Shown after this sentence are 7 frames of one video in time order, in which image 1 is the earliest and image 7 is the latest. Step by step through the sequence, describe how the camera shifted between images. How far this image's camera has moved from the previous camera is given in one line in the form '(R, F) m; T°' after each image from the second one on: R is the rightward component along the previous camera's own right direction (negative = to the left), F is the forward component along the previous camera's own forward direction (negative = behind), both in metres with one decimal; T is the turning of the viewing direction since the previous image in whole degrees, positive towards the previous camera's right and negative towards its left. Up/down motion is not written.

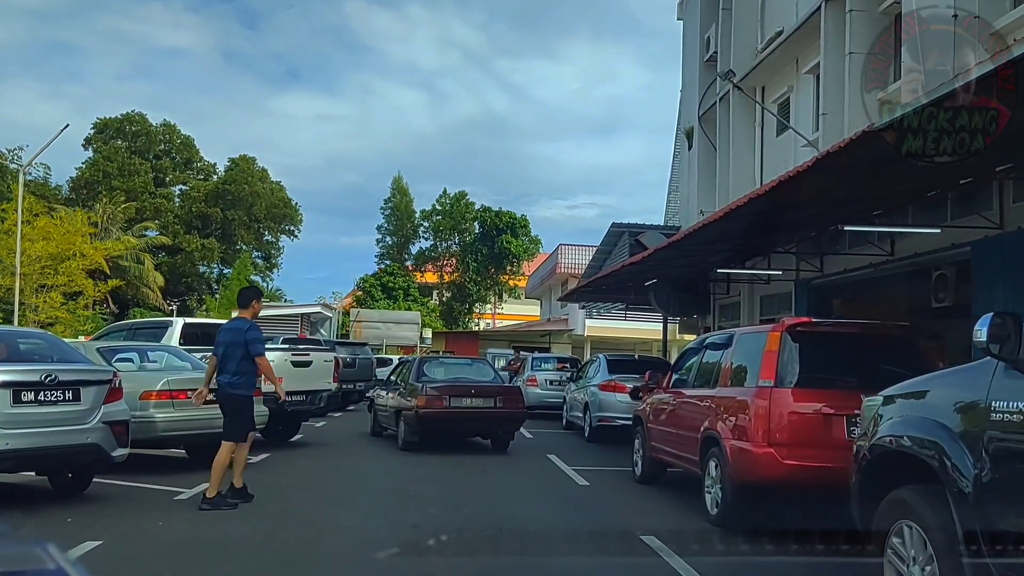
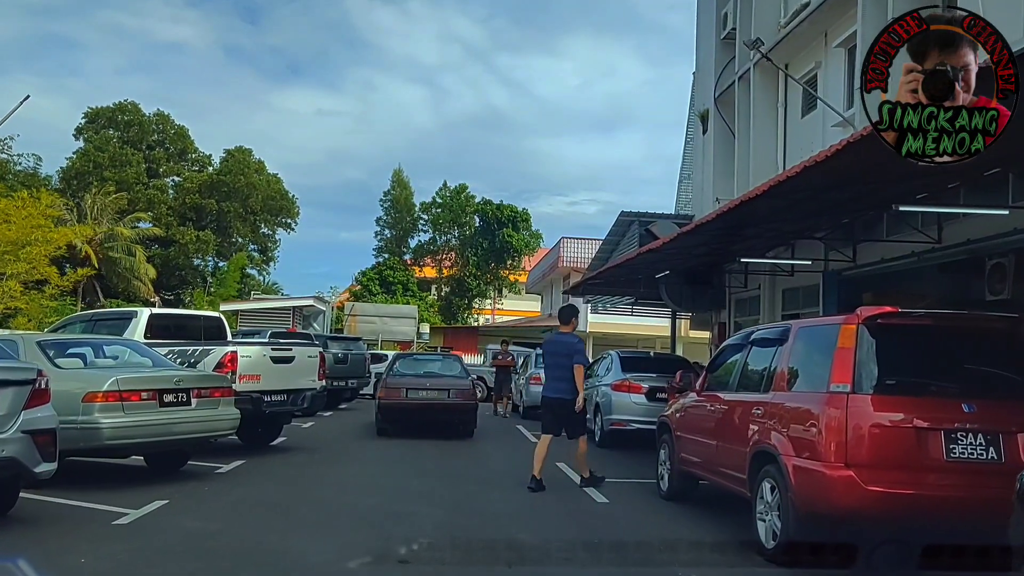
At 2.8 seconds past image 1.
(-0.1, +1.3) m; 0°
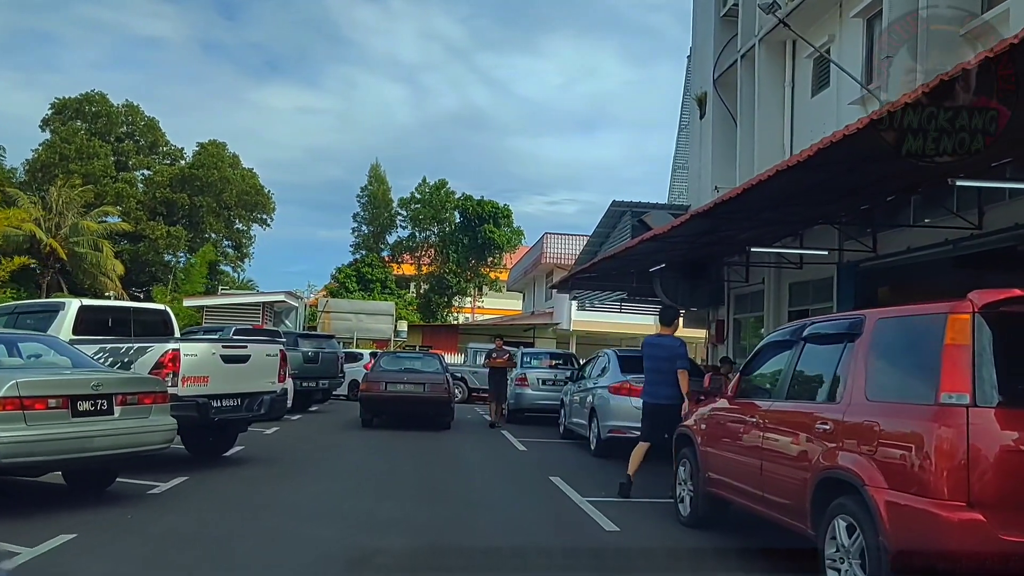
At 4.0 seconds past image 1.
(-0.1, +1.4) m; +1°
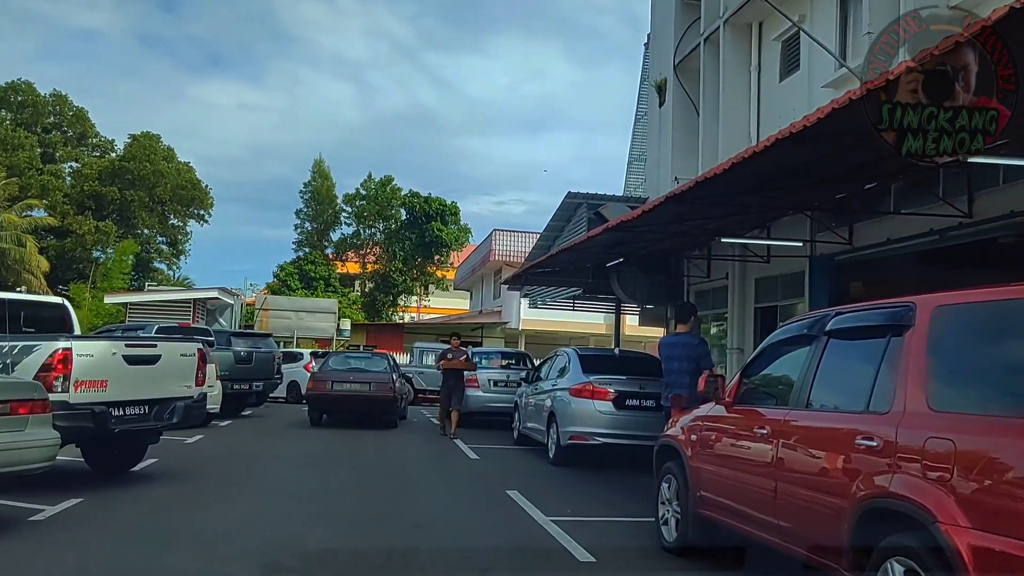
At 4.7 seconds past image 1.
(-0.1, +1.1) m; +4°
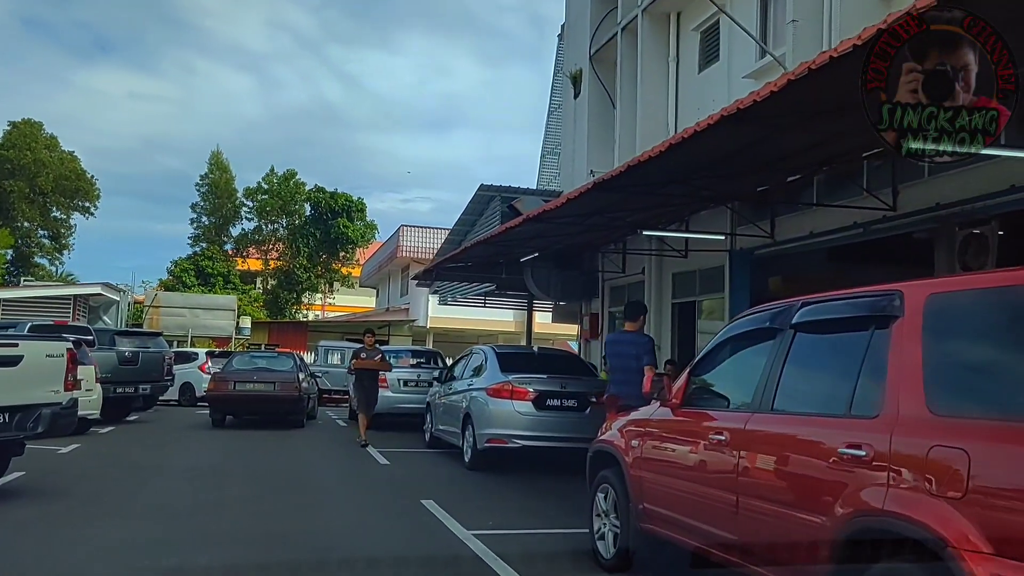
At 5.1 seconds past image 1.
(-0.1, +0.7) m; +6°
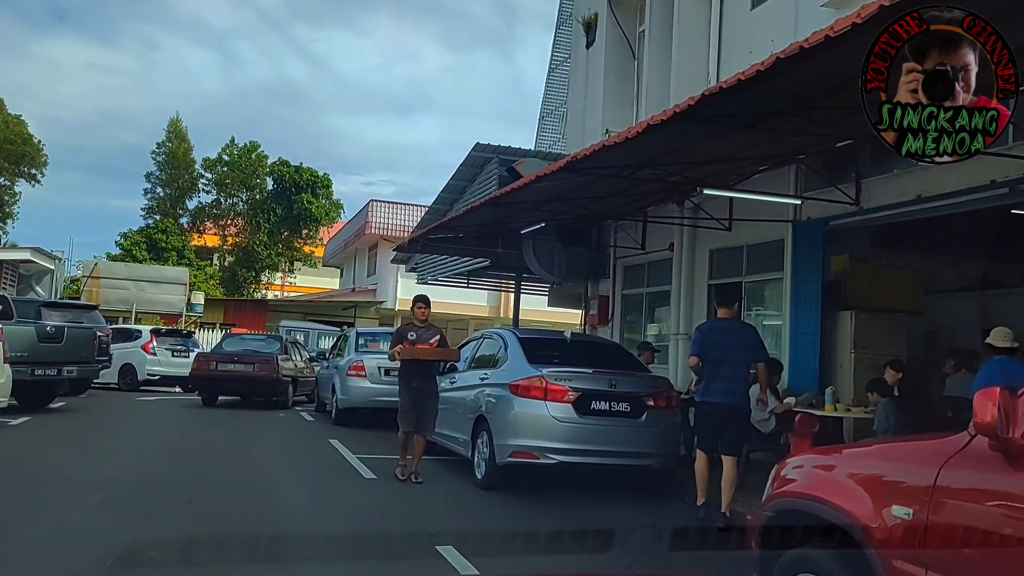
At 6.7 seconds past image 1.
(-0.7, +2.5) m; +3°
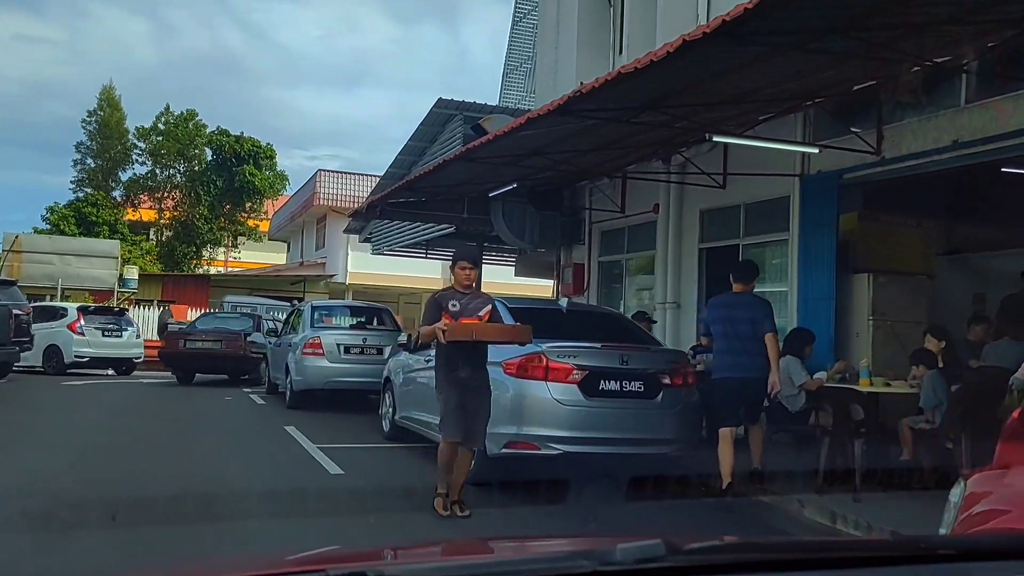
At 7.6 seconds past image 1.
(-0.3, +1.2) m; +3°
